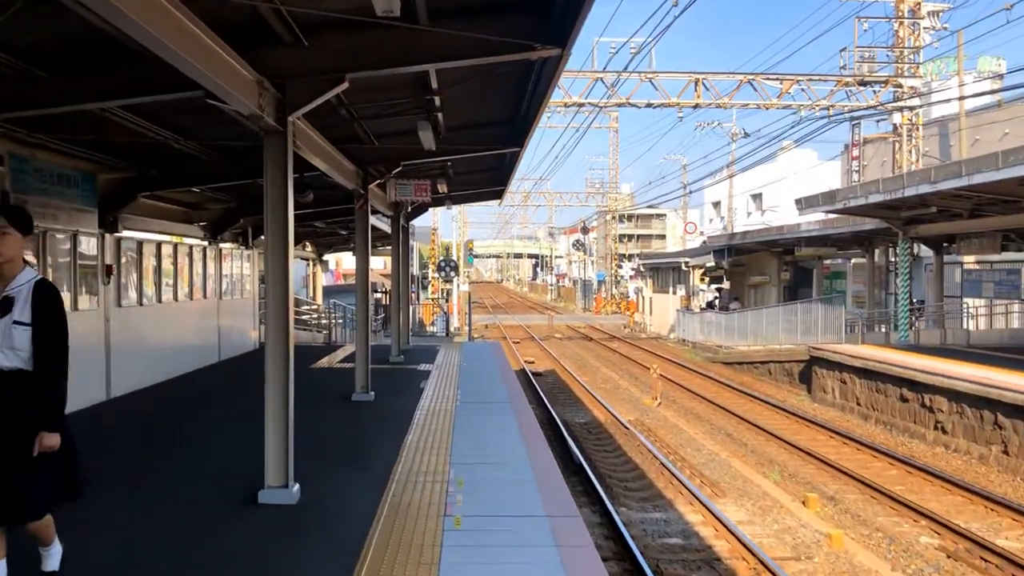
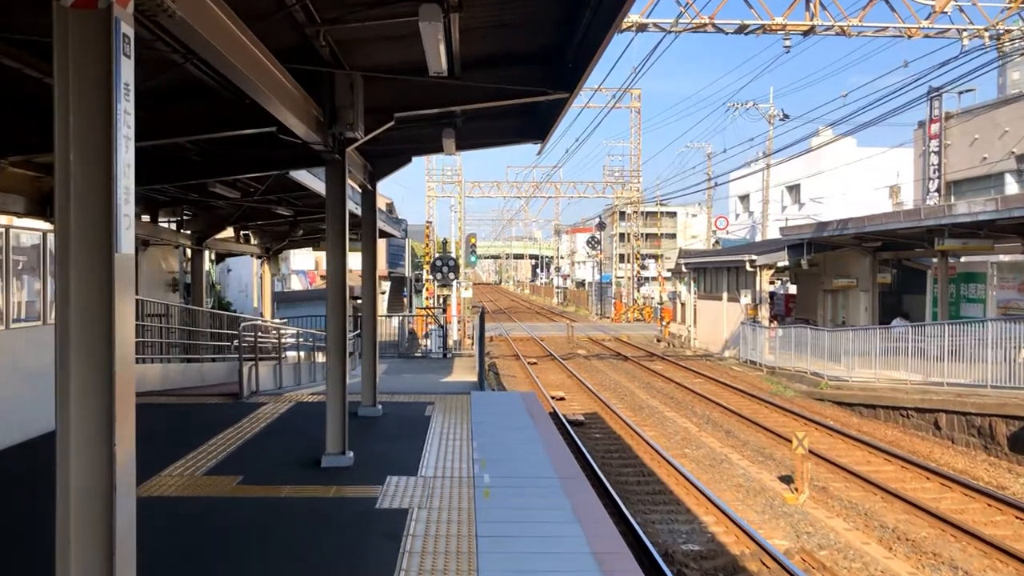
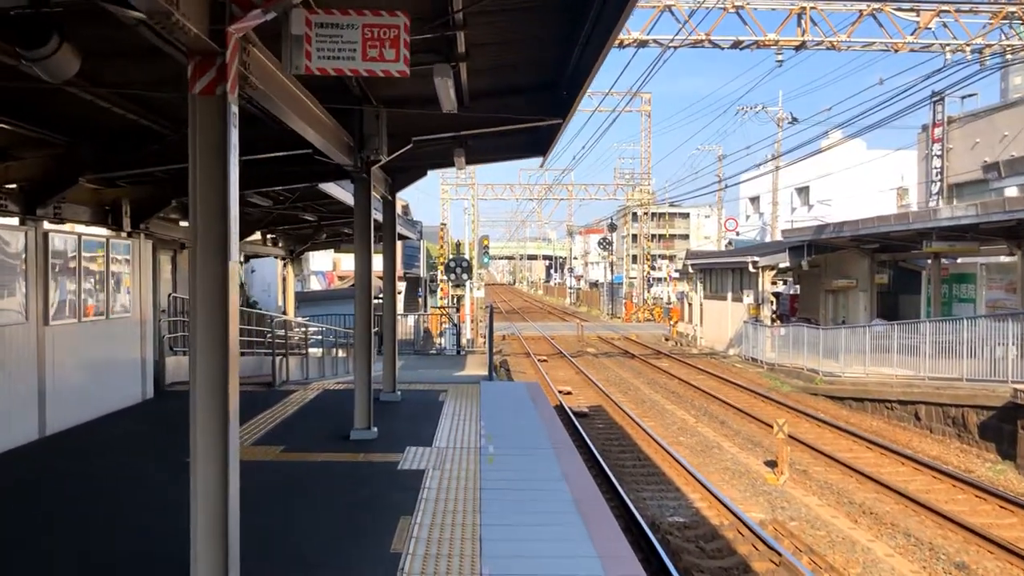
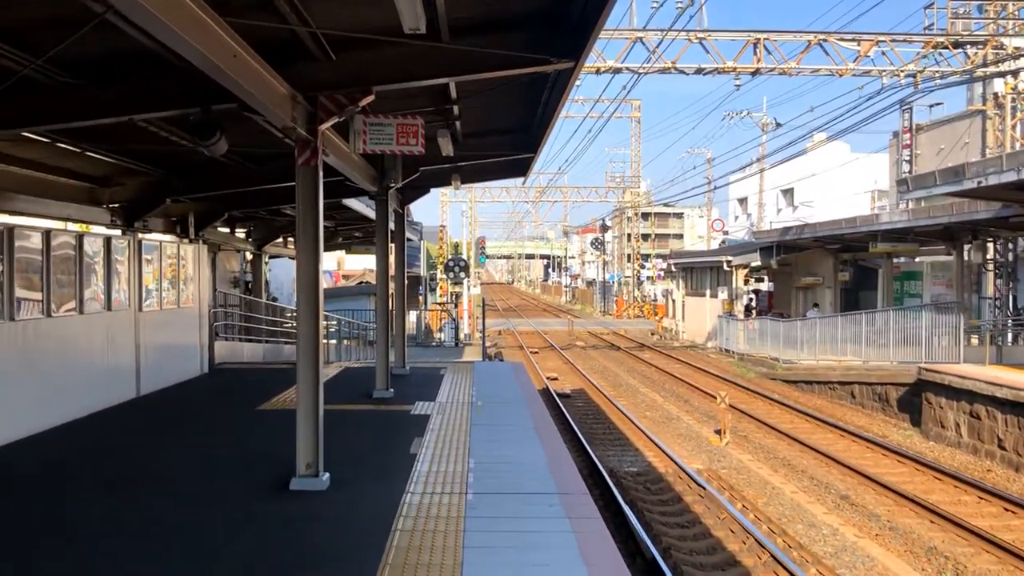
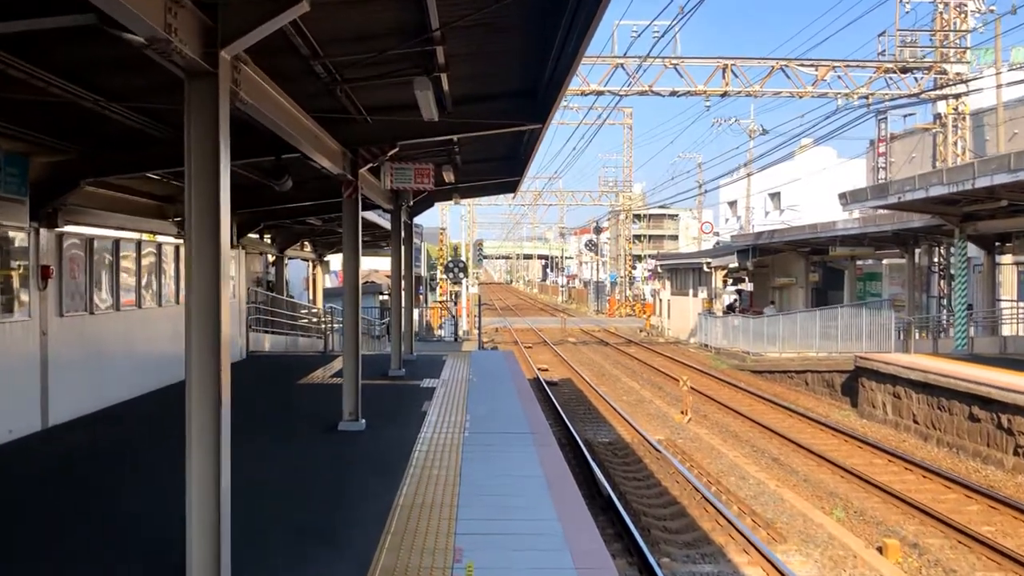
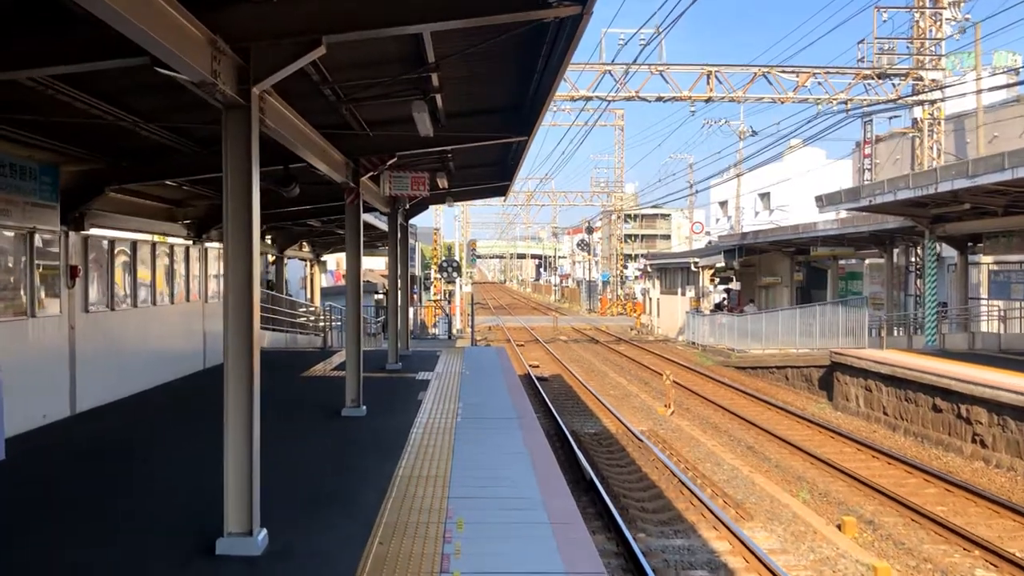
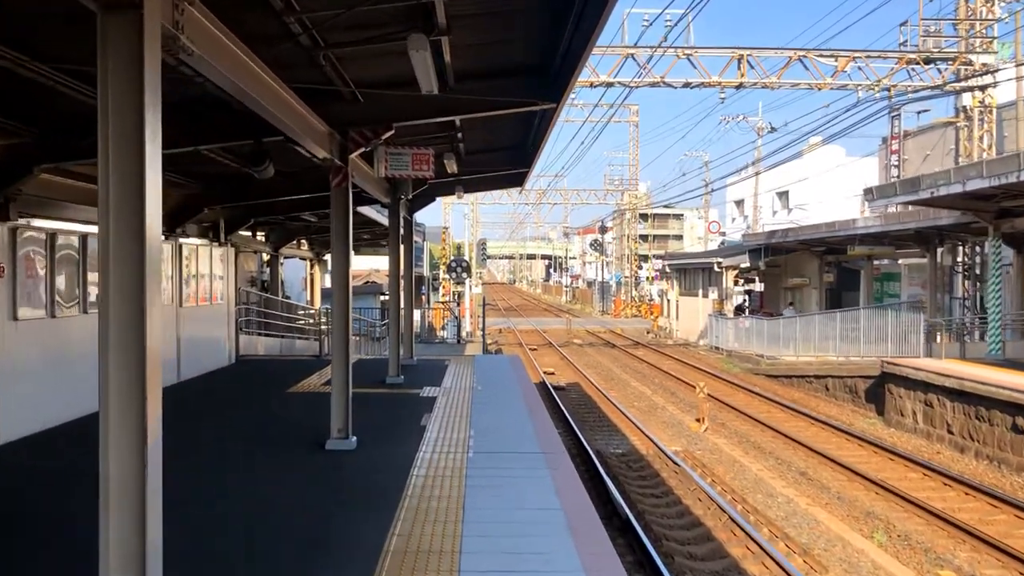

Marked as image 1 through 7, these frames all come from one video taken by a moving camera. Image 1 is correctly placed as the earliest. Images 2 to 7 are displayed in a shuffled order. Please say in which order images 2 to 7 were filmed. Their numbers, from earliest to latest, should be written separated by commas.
6, 5, 7, 4, 3, 2
